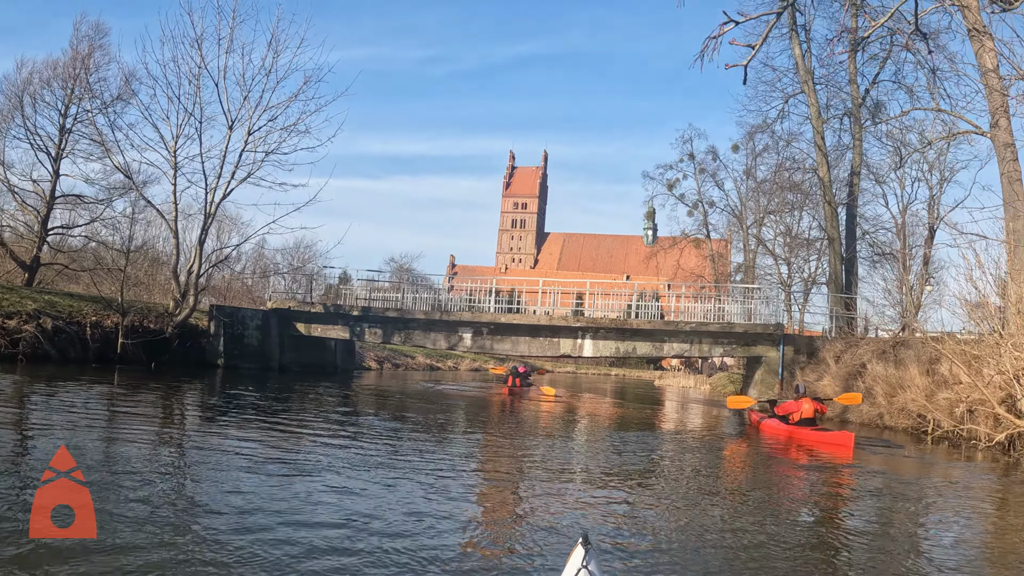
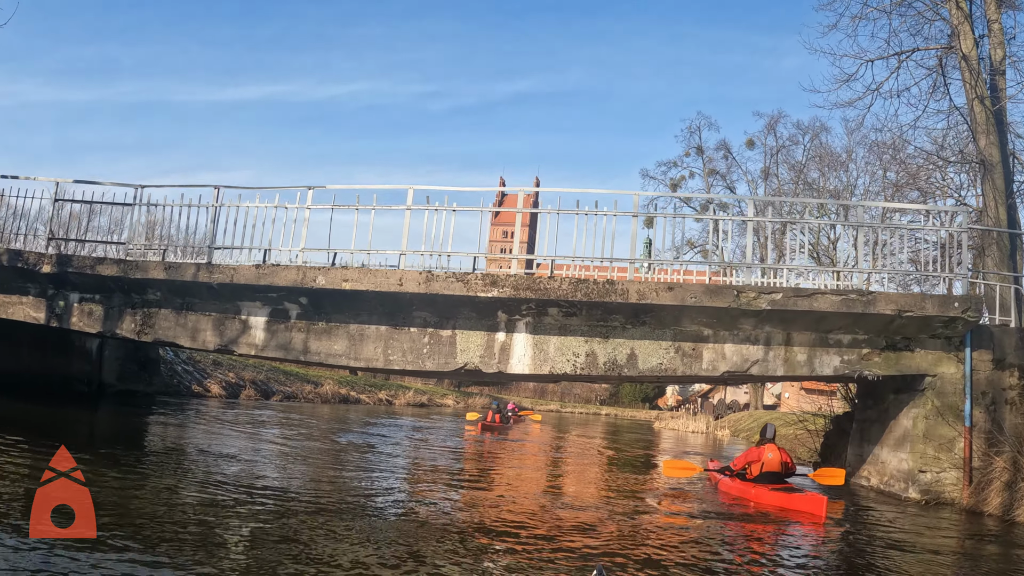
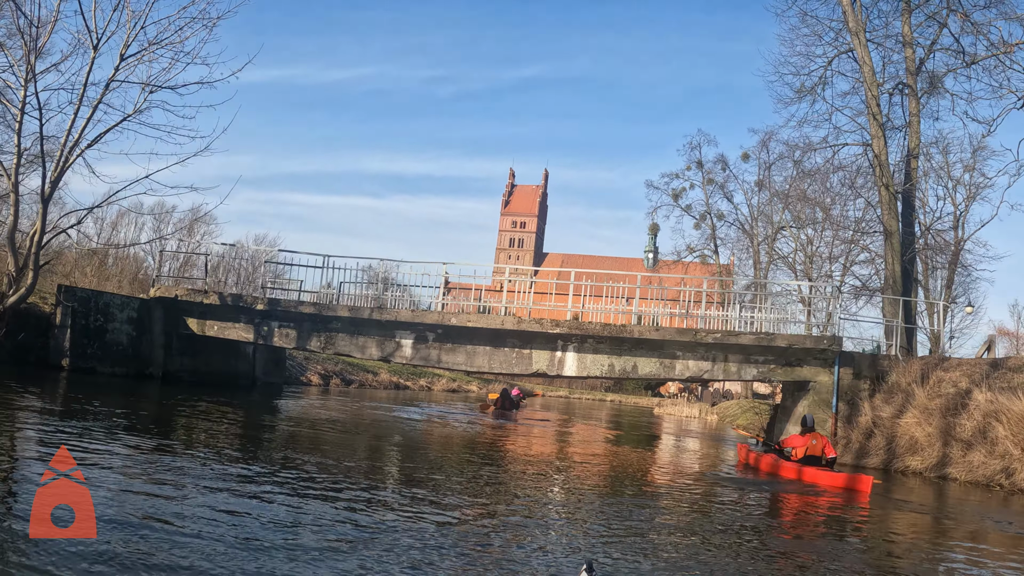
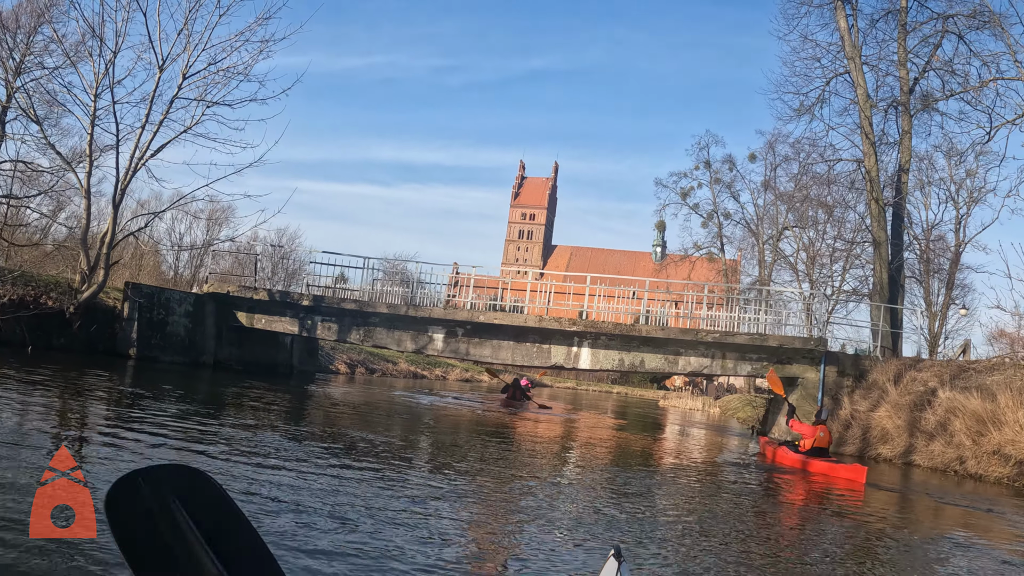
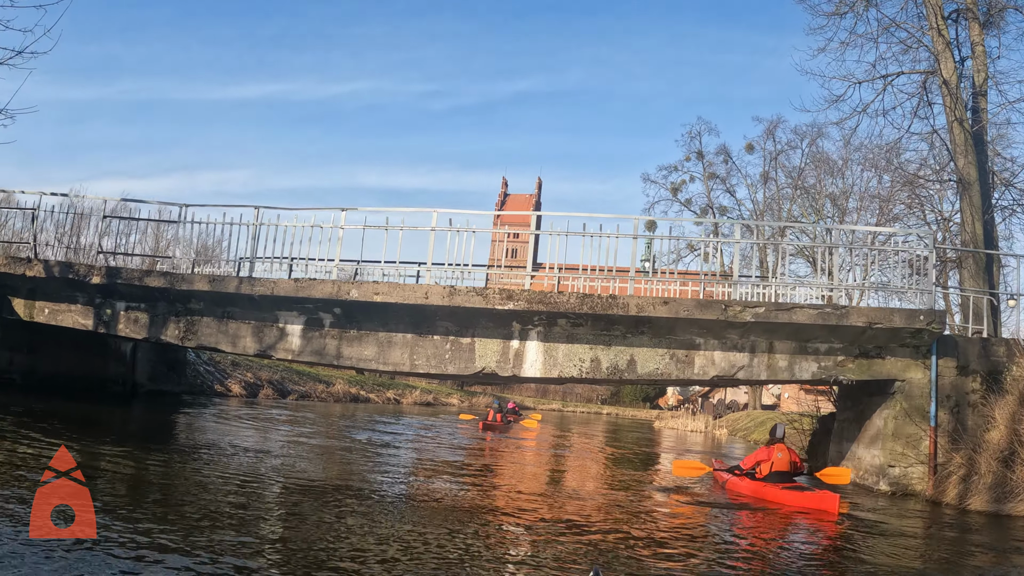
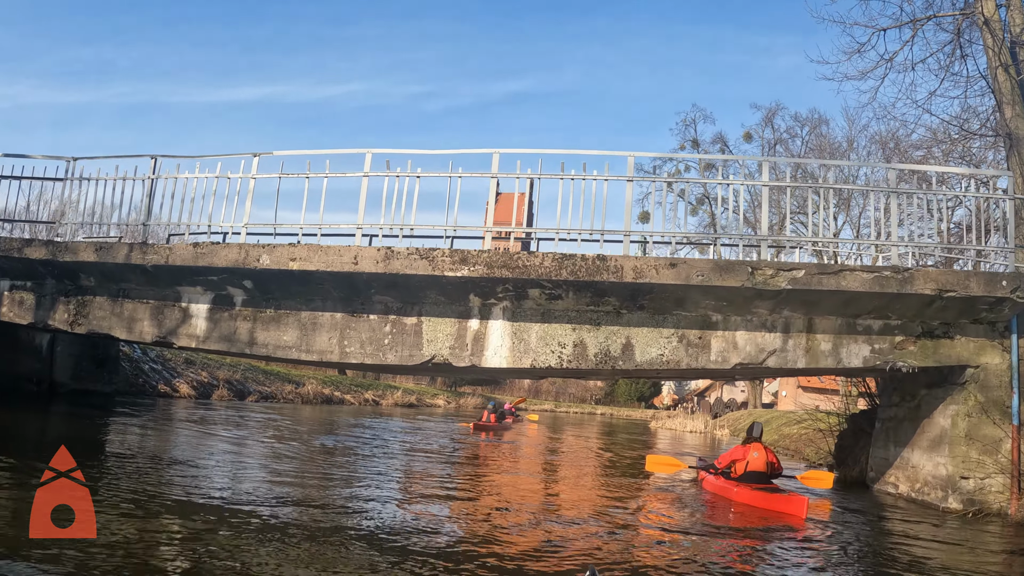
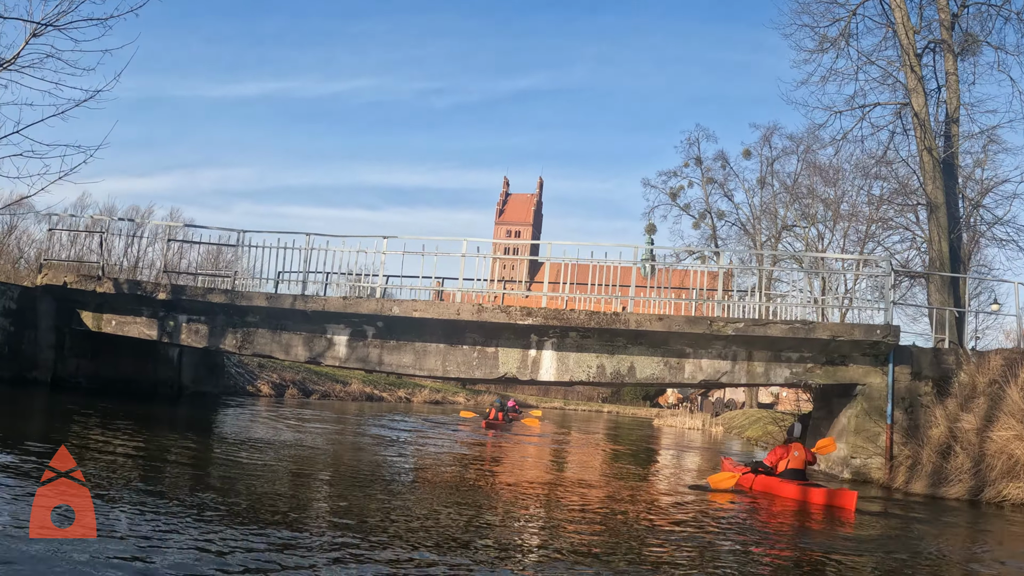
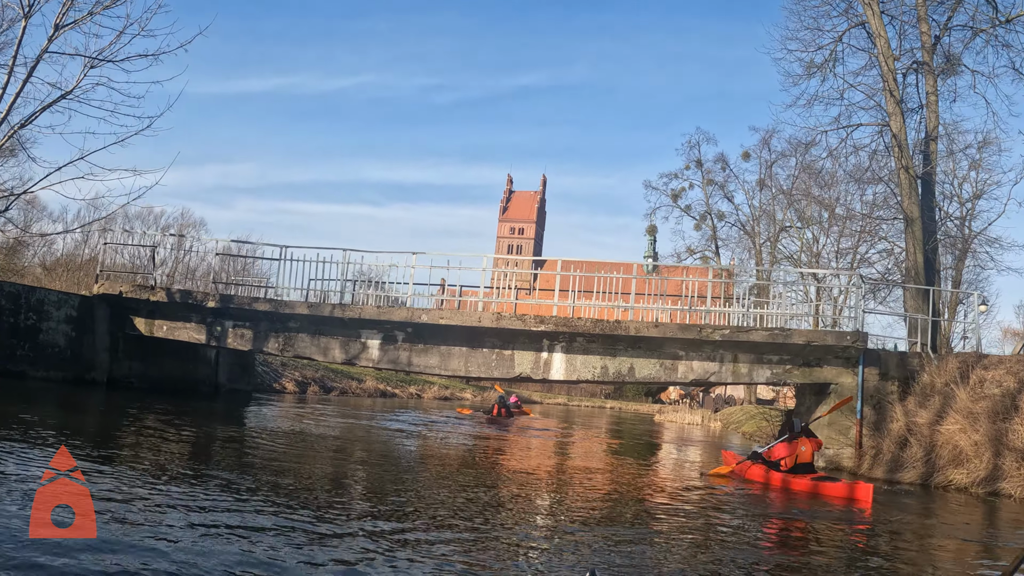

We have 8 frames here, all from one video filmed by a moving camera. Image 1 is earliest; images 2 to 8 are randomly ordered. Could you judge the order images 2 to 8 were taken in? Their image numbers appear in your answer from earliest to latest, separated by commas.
4, 3, 8, 7, 5, 2, 6
